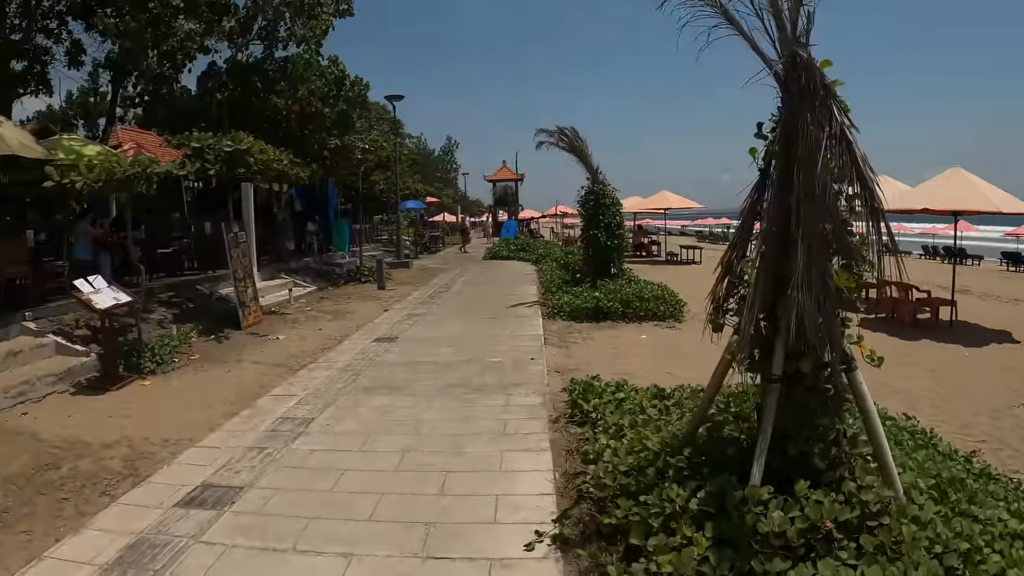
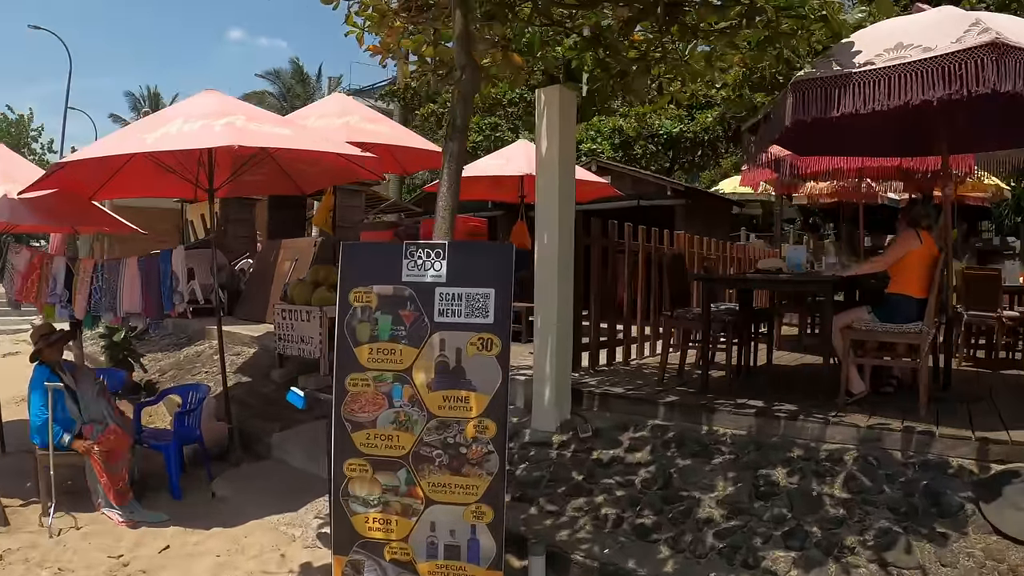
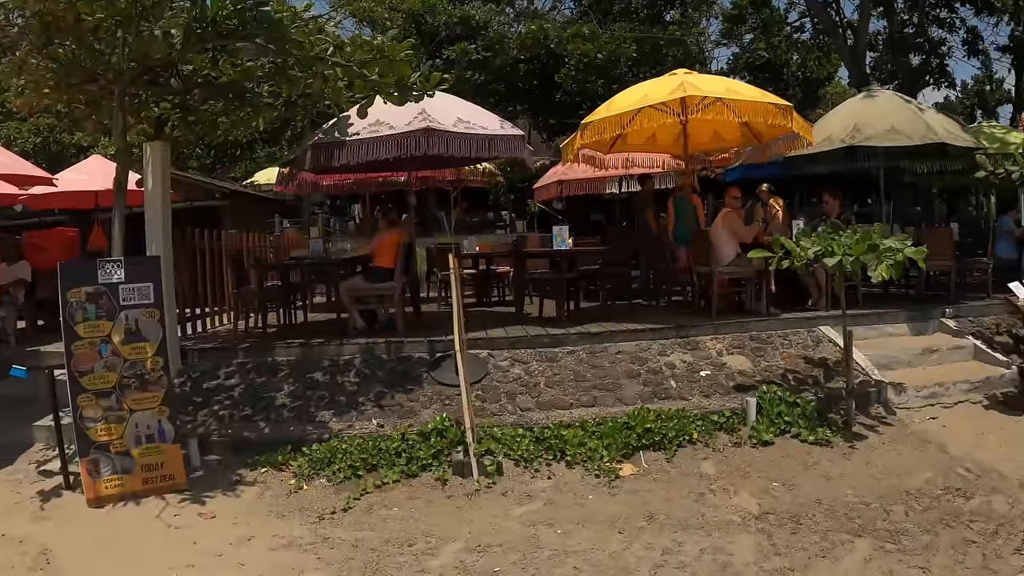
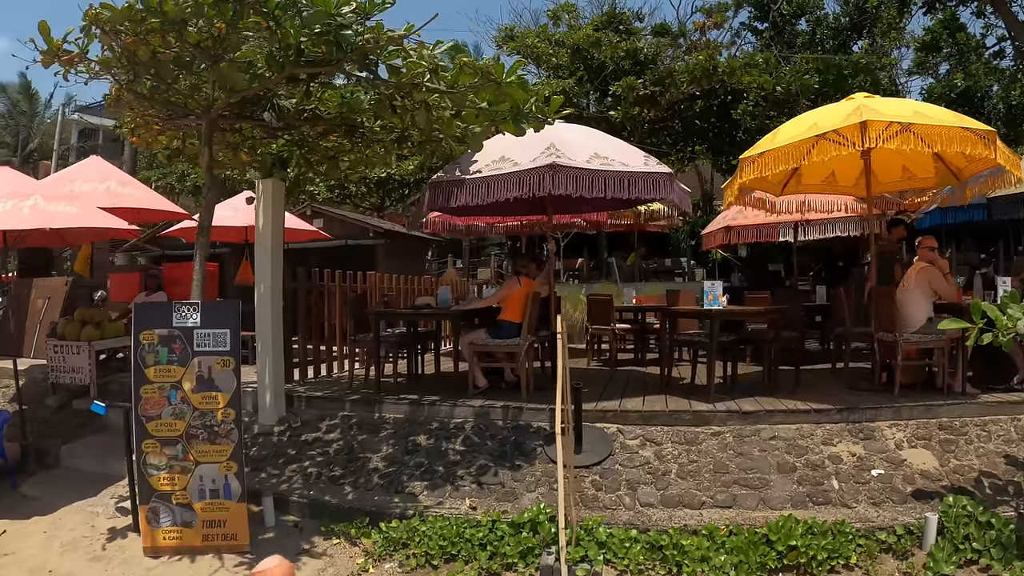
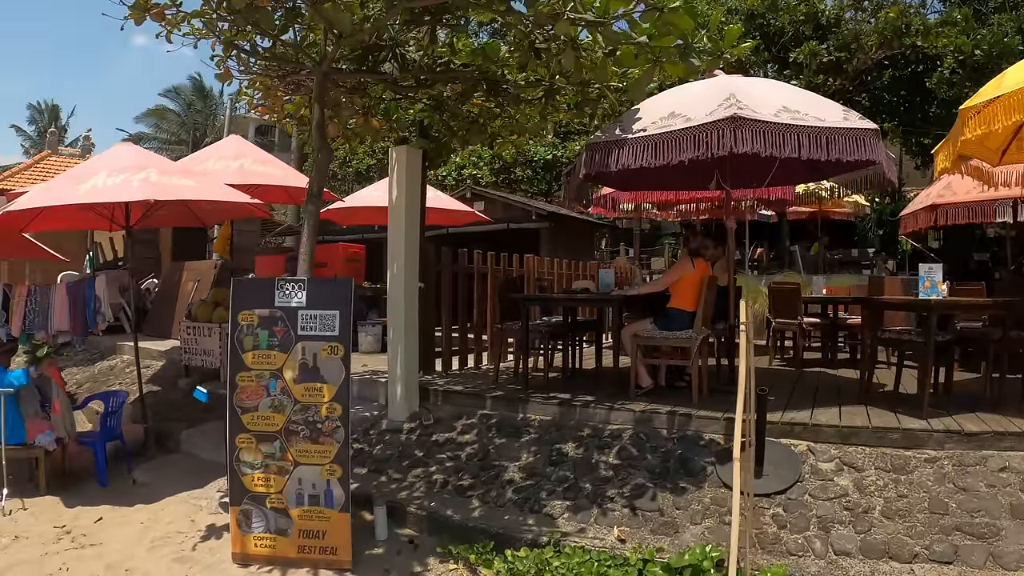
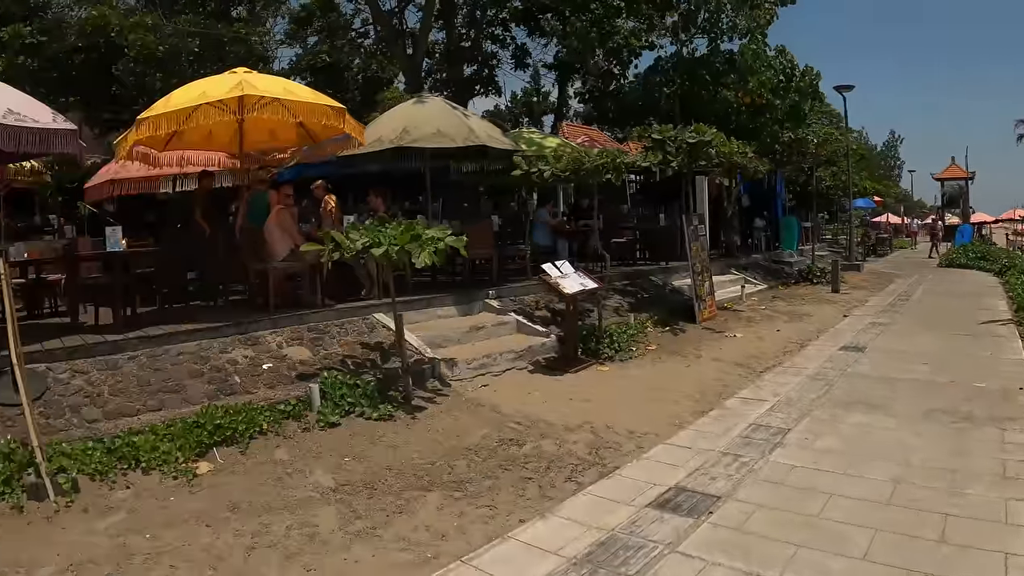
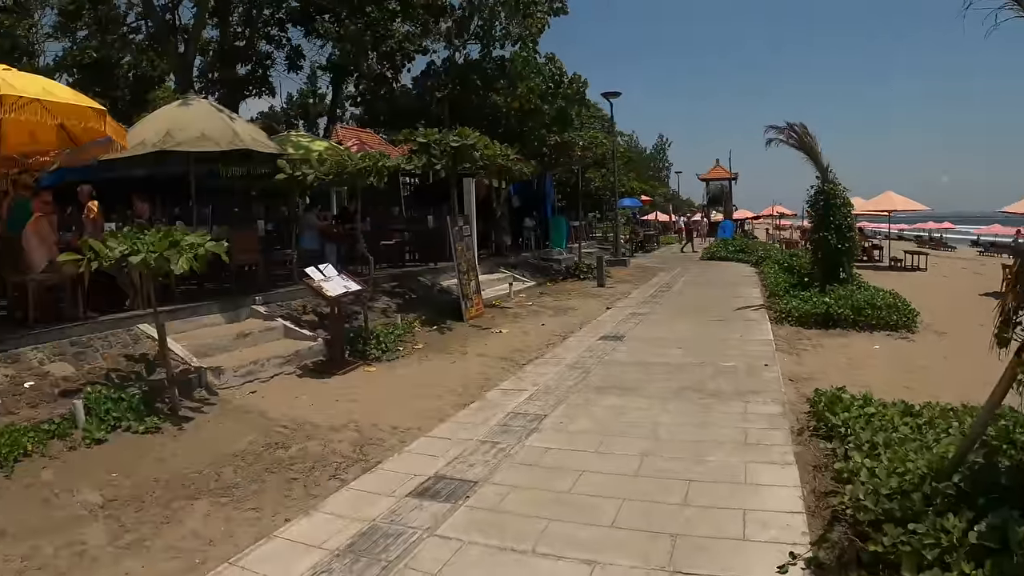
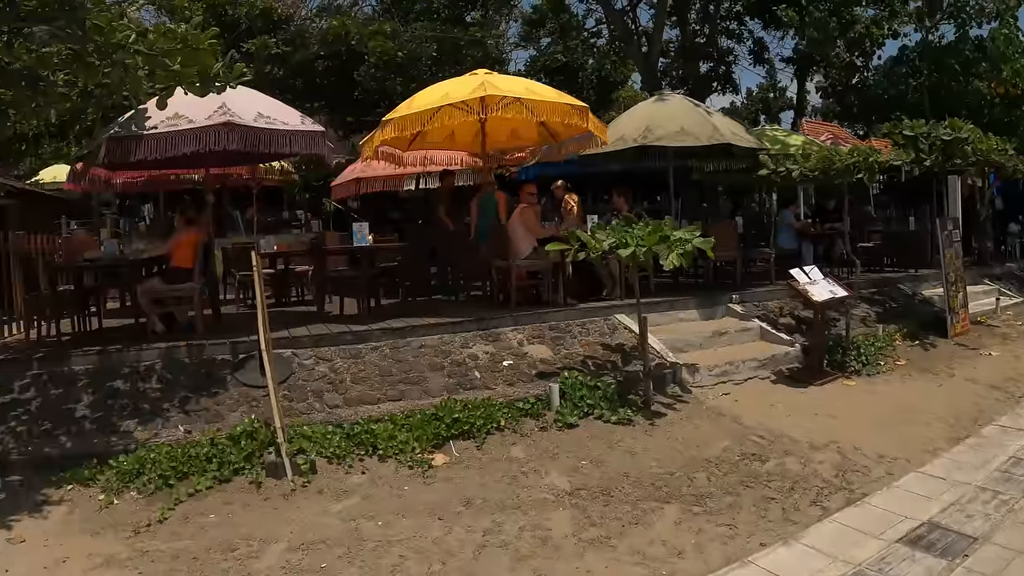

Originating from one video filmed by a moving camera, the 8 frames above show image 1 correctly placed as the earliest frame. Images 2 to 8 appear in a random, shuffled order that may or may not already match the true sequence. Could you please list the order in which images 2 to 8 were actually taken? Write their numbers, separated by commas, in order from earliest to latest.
7, 6, 8, 3, 4, 5, 2
